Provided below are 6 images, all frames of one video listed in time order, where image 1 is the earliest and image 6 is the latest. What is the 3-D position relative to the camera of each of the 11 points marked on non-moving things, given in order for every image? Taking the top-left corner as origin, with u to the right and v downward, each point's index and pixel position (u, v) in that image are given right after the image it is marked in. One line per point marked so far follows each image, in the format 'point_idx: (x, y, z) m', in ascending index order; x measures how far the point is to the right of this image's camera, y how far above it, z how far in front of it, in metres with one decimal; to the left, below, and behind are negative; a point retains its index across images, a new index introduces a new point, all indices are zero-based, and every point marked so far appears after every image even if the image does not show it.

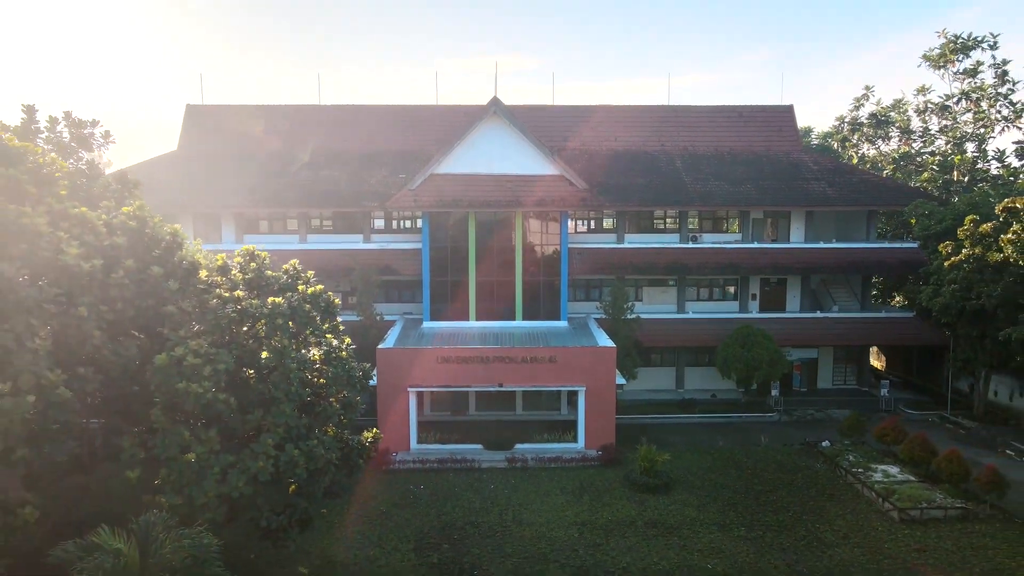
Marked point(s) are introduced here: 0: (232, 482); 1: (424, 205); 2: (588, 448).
0: (-2.3, -1.7, +6.5) m
1: (-1.7, +1.6, +14.9) m
2: (+1.3, -2.7, +12.9) m
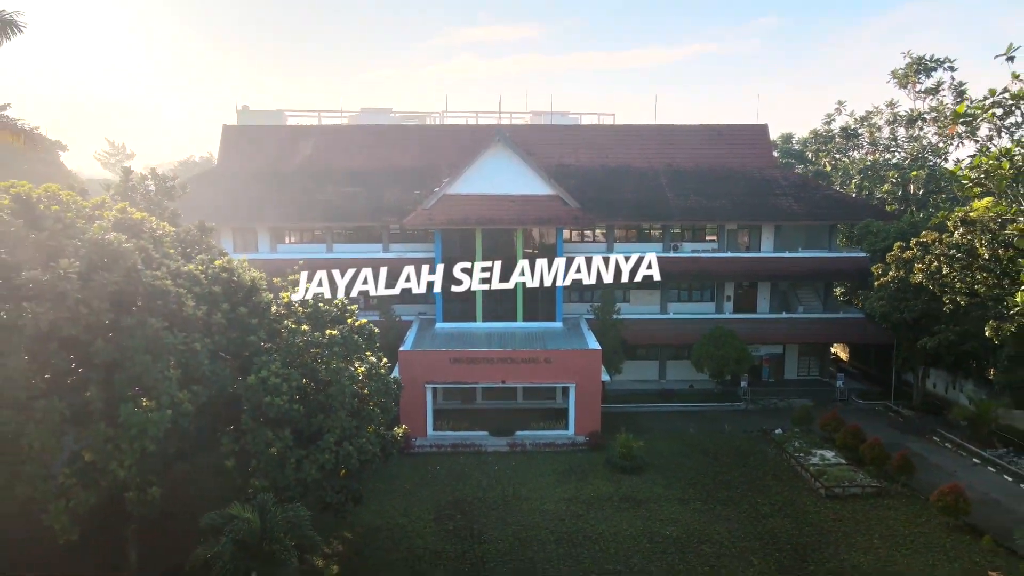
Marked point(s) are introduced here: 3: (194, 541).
0: (-2.3, -2.1, +8.8) m
1: (-1.7, +1.5, +17.1) m
2: (+1.3, -2.9, +15.2) m
3: (-4.0, -3.2, +9.5) m
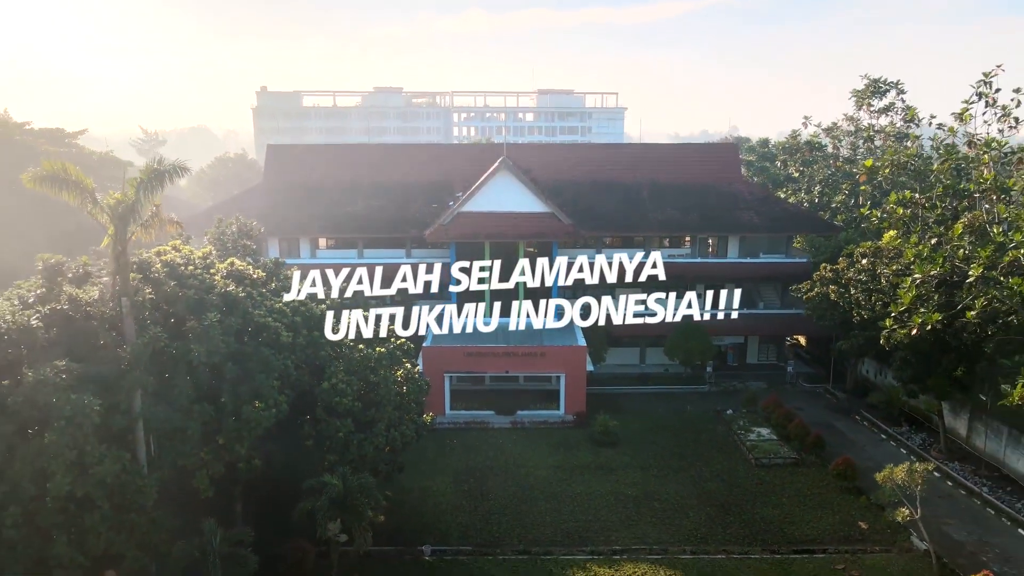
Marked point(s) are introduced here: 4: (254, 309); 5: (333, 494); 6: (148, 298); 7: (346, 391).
0: (-2.4, -2.6, +12.4) m
1: (-1.6, +1.4, +20.5) m
2: (+1.4, -3.1, +18.8) m
3: (-4.0, -3.6, +13.2) m
4: (-4.1, -0.3, +12.0) m
5: (-2.6, -3.0, +10.9) m
6: (-5.1, -0.2, +10.7) m
7: (-2.7, -1.7, +12.5) m
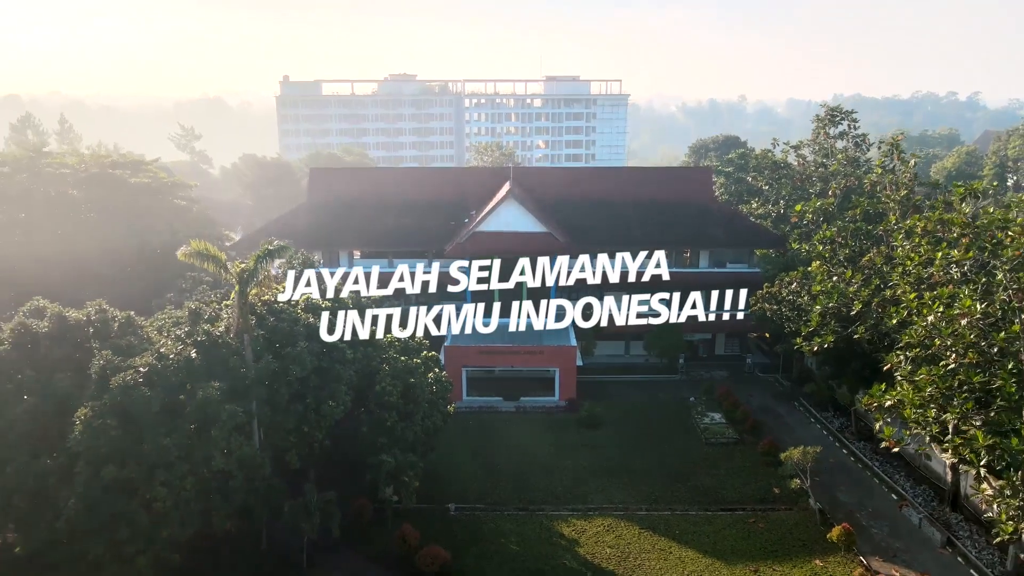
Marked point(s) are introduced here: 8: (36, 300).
0: (-2.3, -3.3, +17.0) m
1: (-1.4, +1.2, +24.8) m
2: (+1.5, -3.4, +23.4) m
3: (-3.9, -4.2, +17.8) m
4: (-4.0, -1.0, +16.5) m
5: (-2.5, -3.7, +15.5) m
6: (-5.1, -0.9, +15.2) m
7: (-2.7, -2.3, +17.0) m
8: (-9.6, -0.2, +15.4) m
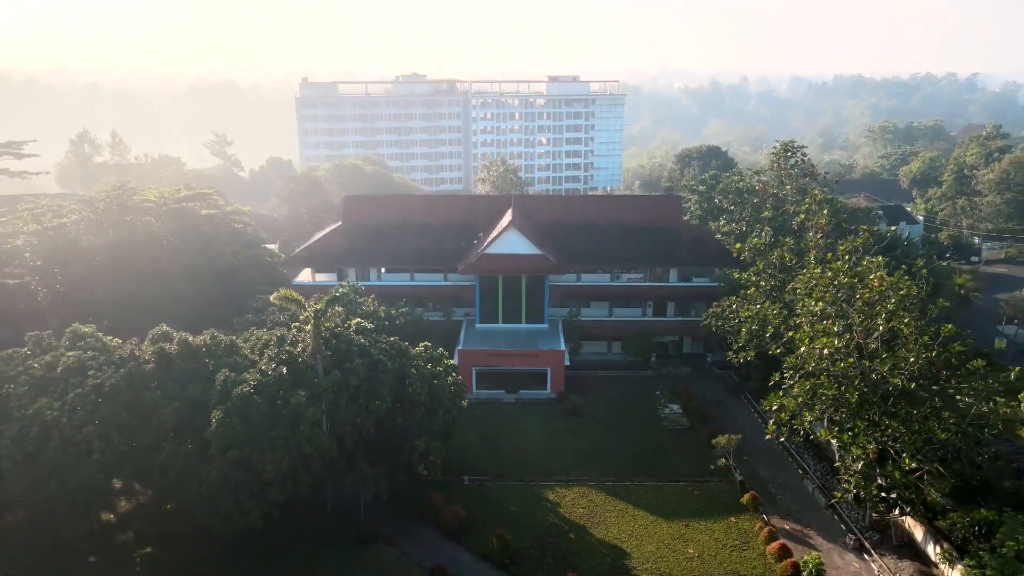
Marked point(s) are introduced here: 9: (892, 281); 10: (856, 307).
0: (-2.3, -4.1, +22.6) m
1: (-1.4, +0.7, +30.3) m
2: (+1.5, -4.0, +29.0) m
3: (-3.9, -5.0, +23.5) m
4: (-4.1, -1.8, +22.0) m
5: (-2.6, -4.5, +21.1) m
6: (-5.1, -1.8, +20.7) m
7: (-2.7, -3.1, +22.6) m
8: (-9.6, -1.1, +21.0) m
9: (+9.8, +0.2, +19.7) m
10: (+8.8, -0.5, +19.3) m
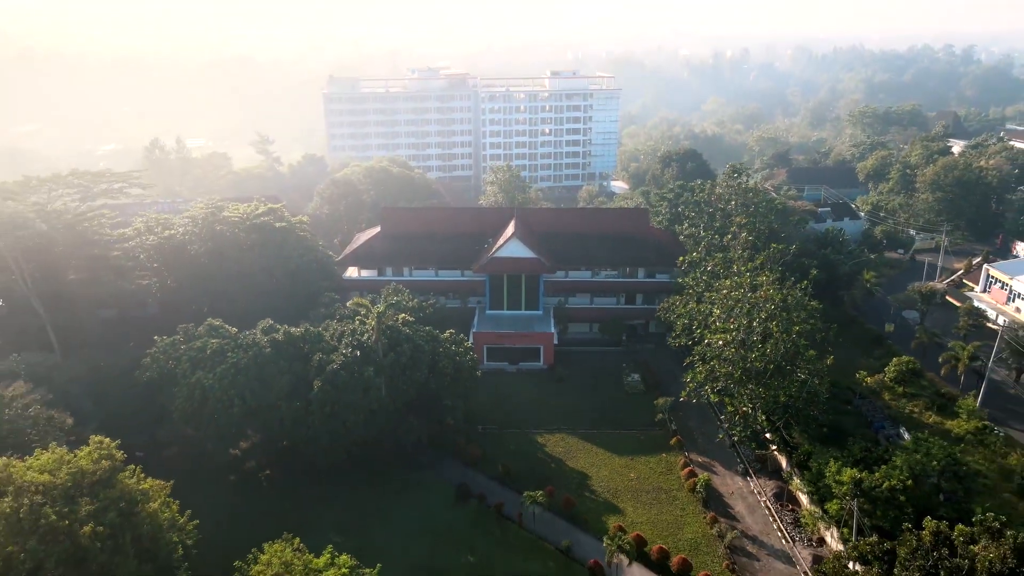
0: (-2.3, -4.2, +31.9) m
1: (-1.3, +0.9, +39.3) m
2: (+1.6, -3.8, +38.2) m
3: (-3.9, -5.1, +32.8) m
4: (-4.0, -2.0, +31.2) m
5: (-2.6, -4.8, +30.4) m
6: (-5.1, -2.0, +29.9) m
7: (-2.7, -3.3, +31.9) m
8: (-9.6, -1.3, +30.2) m
9: (+9.8, -0.2, +28.6) m
10: (+8.8, -0.9, +28.3) m
